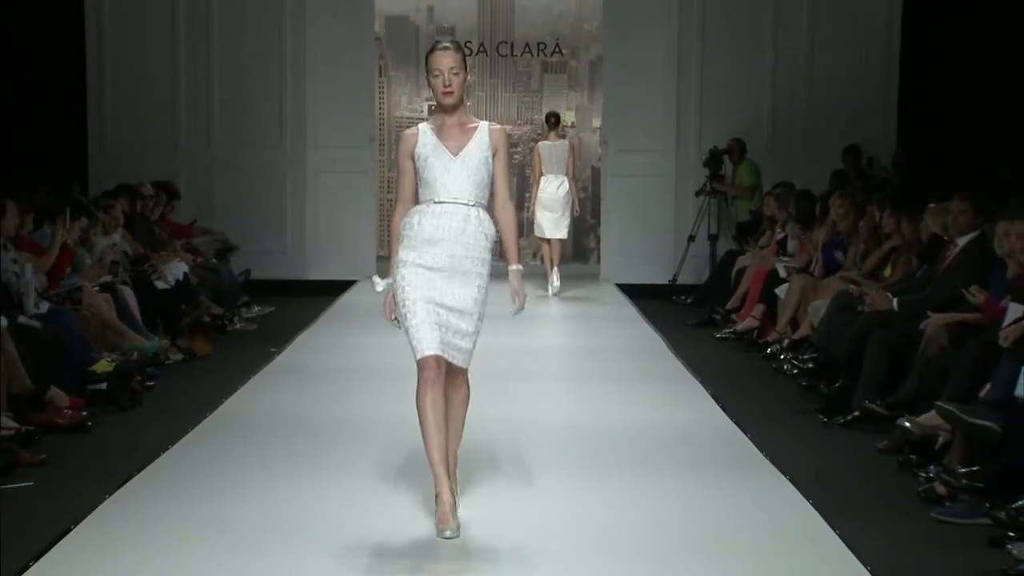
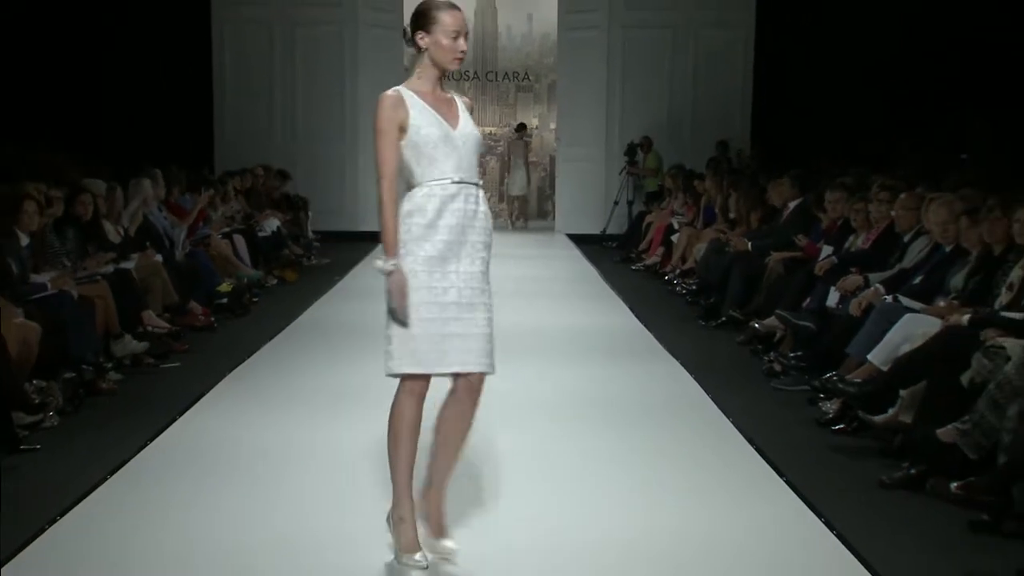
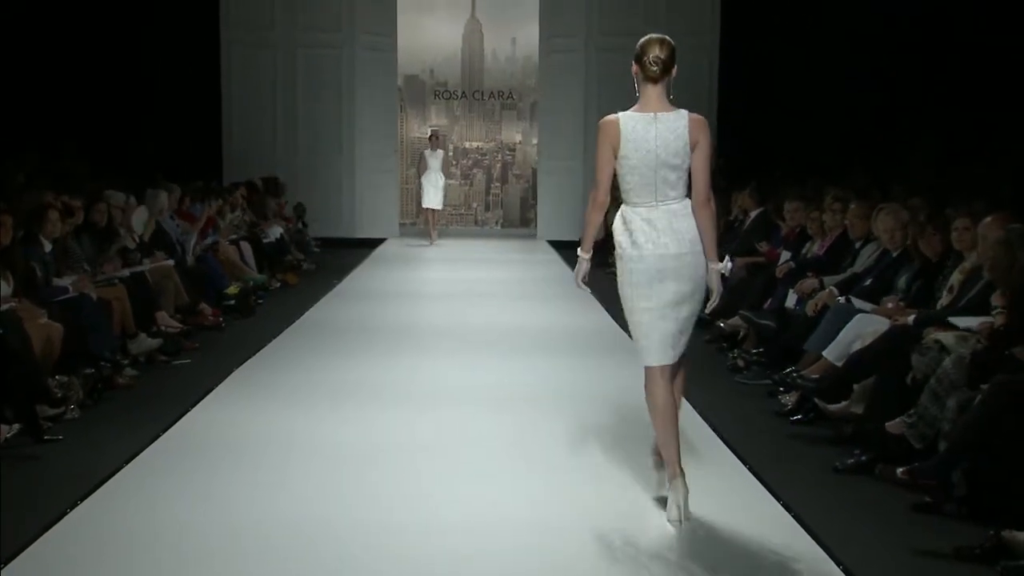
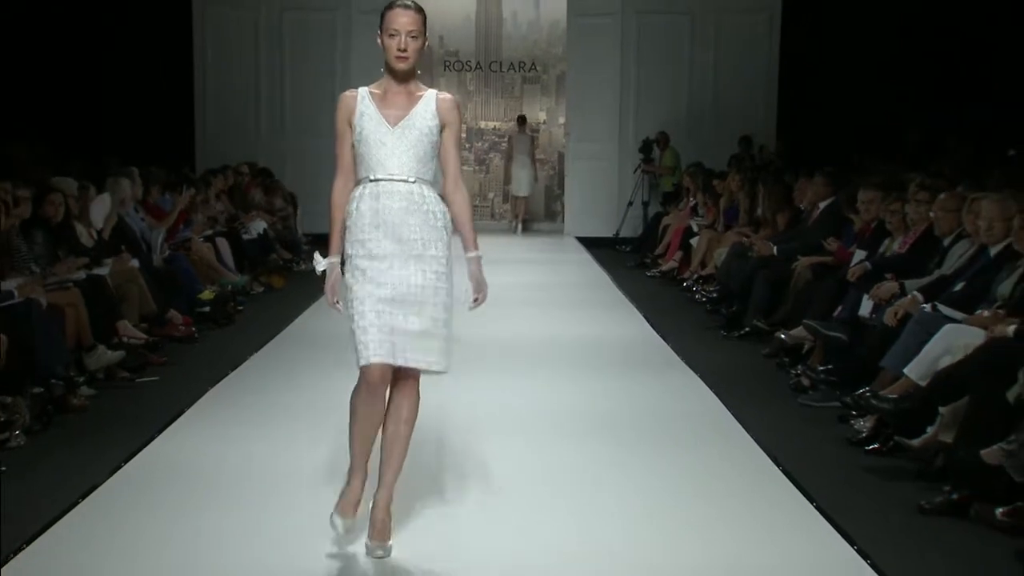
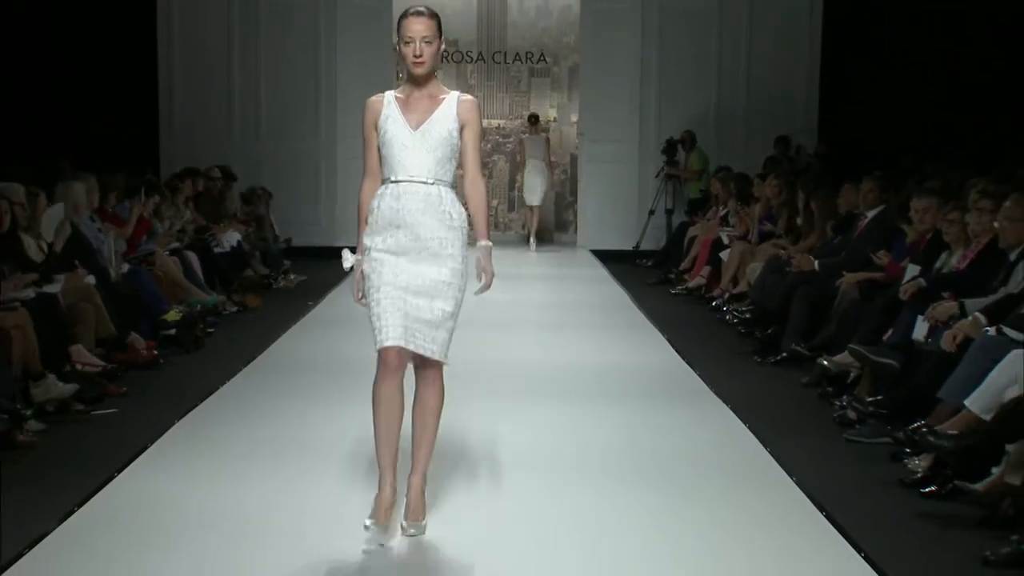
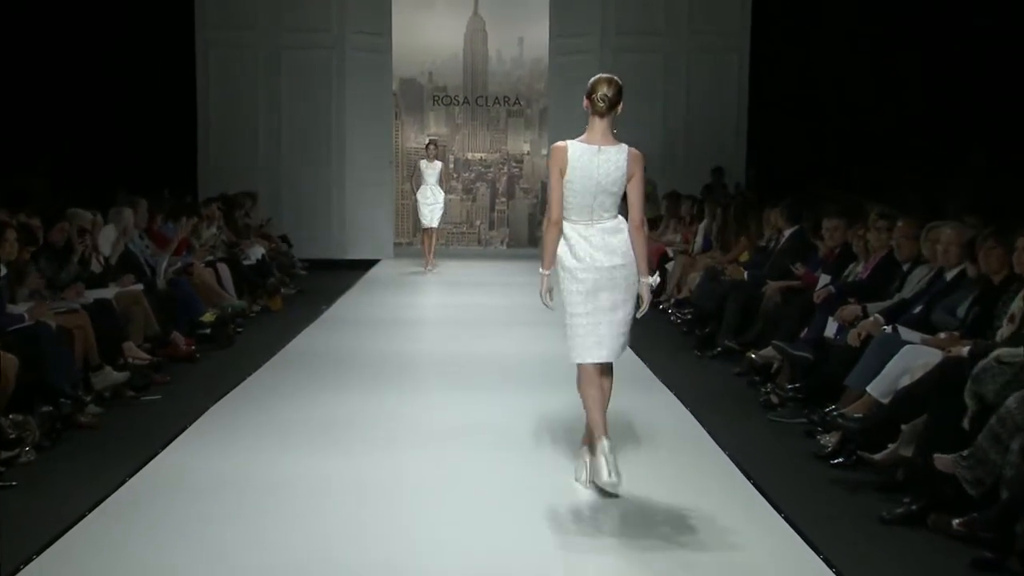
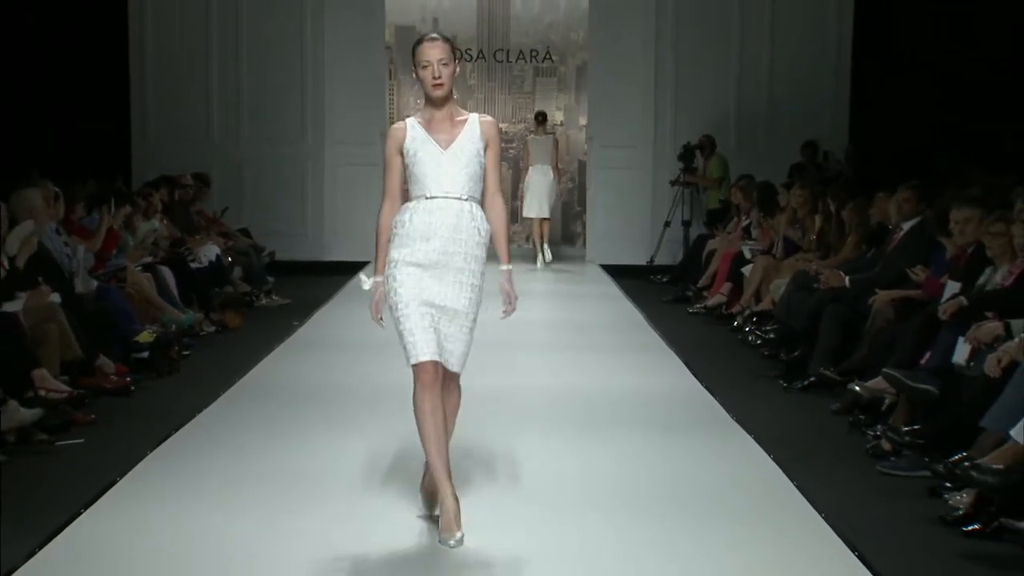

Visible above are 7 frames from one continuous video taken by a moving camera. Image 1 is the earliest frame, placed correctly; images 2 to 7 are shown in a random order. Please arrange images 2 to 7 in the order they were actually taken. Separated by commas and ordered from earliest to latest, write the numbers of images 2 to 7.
7, 5, 4, 2, 3, 6
